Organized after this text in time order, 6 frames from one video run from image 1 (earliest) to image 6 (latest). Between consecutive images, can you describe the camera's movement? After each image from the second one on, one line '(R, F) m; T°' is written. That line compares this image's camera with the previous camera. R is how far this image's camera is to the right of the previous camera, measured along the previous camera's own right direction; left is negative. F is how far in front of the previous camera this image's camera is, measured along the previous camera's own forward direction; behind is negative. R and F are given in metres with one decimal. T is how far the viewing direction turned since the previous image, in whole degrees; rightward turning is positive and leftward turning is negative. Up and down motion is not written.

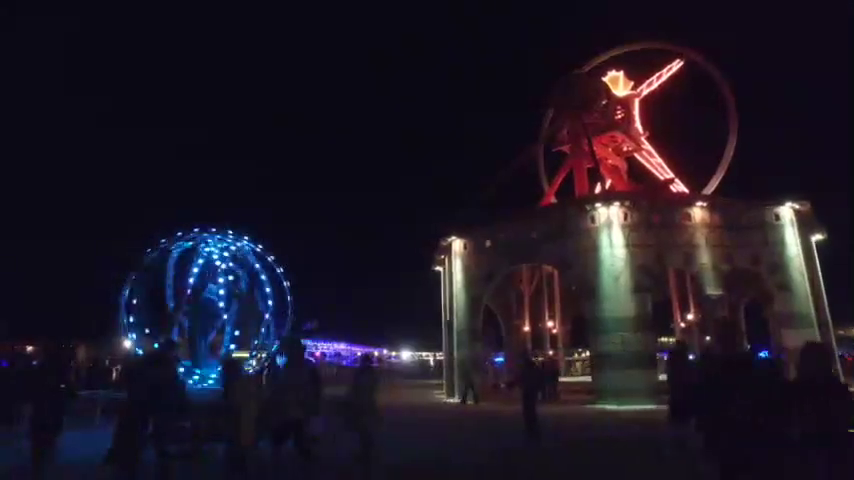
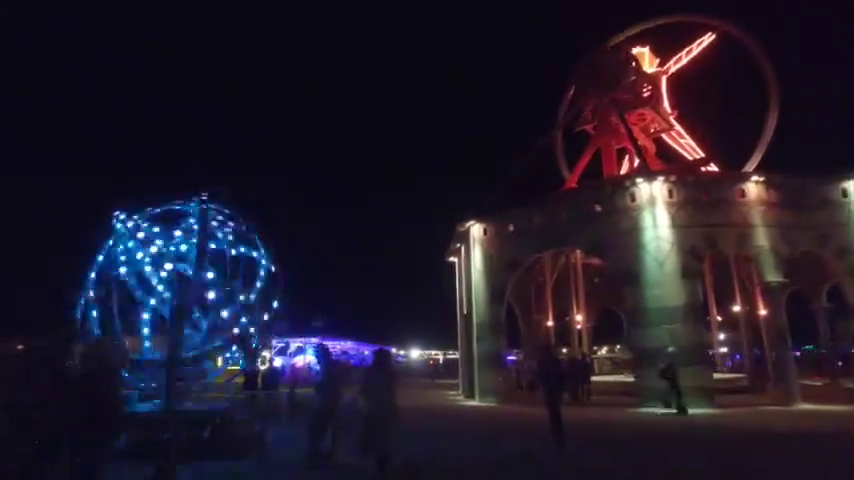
(-0.8, +3.2) m; 0°
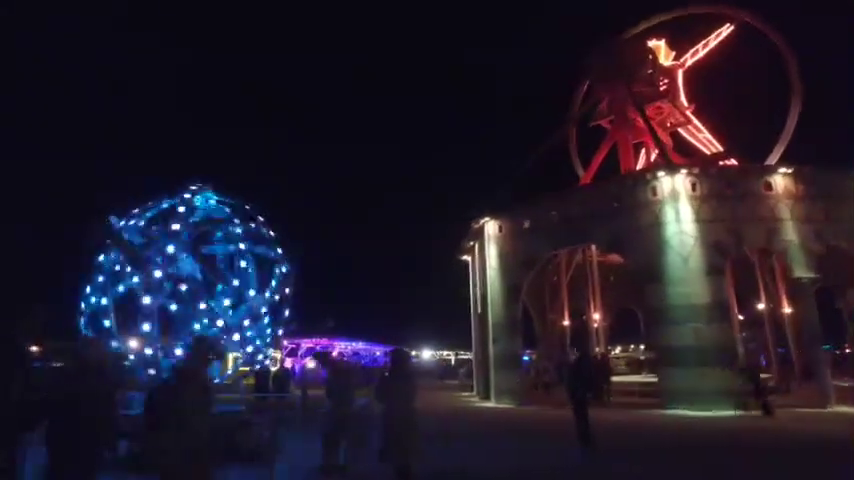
(-0.2, +0.7) m; -1°
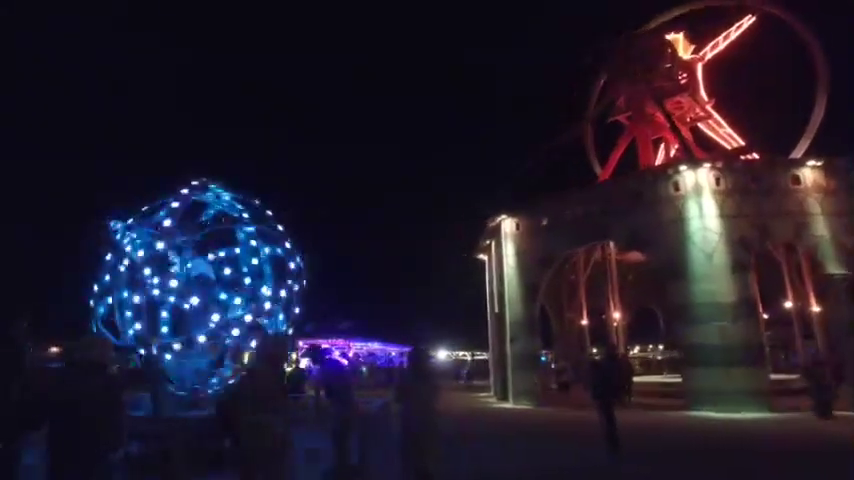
(-0.1, +0.4) m; -1°
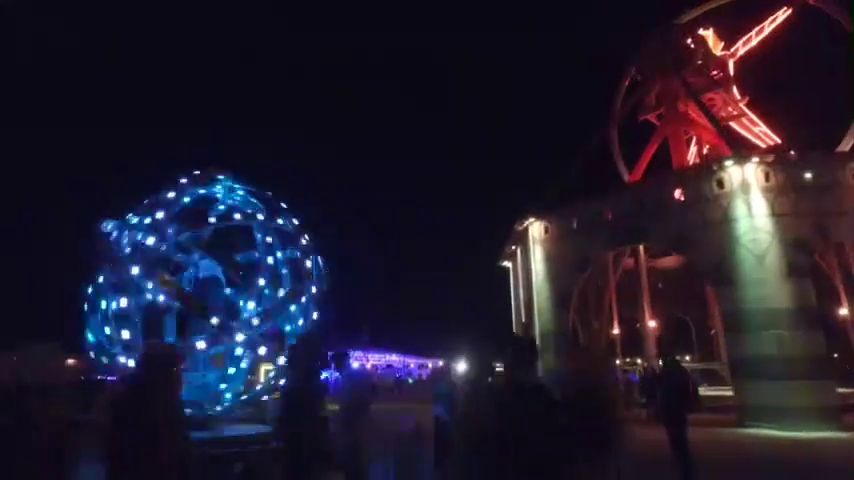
(-0.5, +1.5) m; -1°
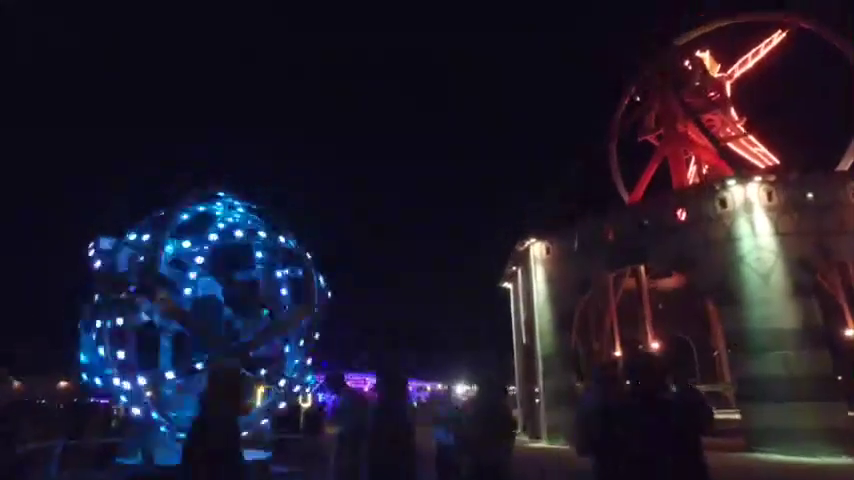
(-0.1, +0.2) m; 0°
